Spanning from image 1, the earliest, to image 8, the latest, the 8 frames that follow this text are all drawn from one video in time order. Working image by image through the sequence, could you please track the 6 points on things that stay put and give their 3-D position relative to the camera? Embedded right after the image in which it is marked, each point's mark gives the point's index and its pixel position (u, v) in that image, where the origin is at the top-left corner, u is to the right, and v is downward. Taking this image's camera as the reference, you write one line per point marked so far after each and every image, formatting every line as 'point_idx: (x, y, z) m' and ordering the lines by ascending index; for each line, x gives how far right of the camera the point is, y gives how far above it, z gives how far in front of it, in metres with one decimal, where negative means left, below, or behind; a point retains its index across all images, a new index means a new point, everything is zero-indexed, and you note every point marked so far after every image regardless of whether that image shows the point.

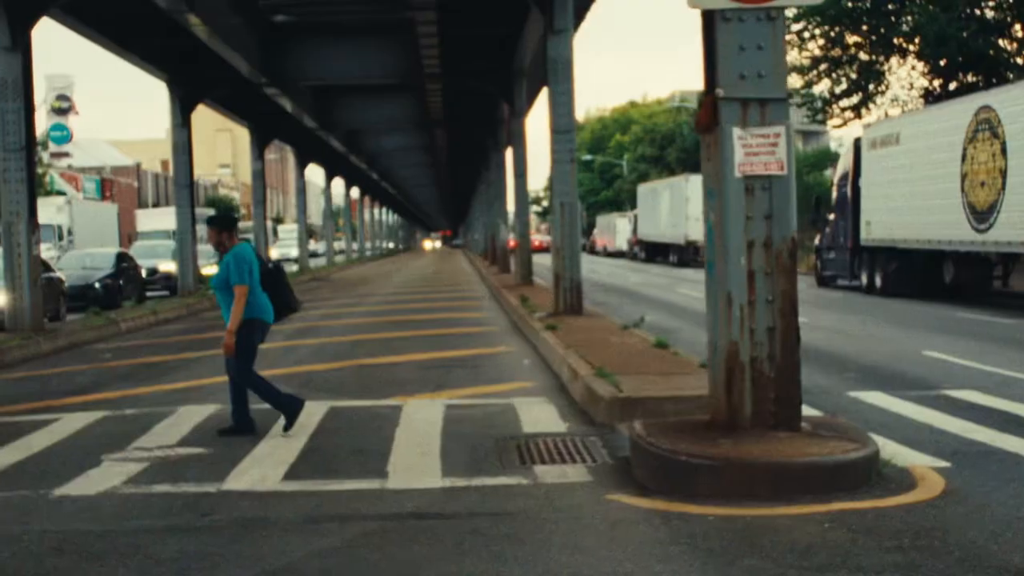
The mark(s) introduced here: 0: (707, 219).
0: (+1.1, +0.4, +8.4) m
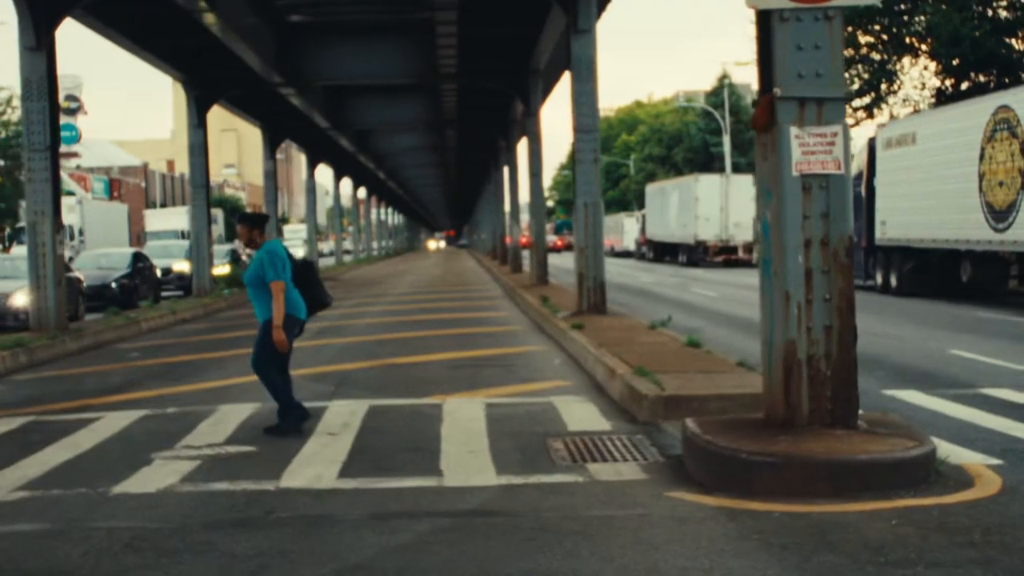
0: (+1.4, +0.4, +8.4) m
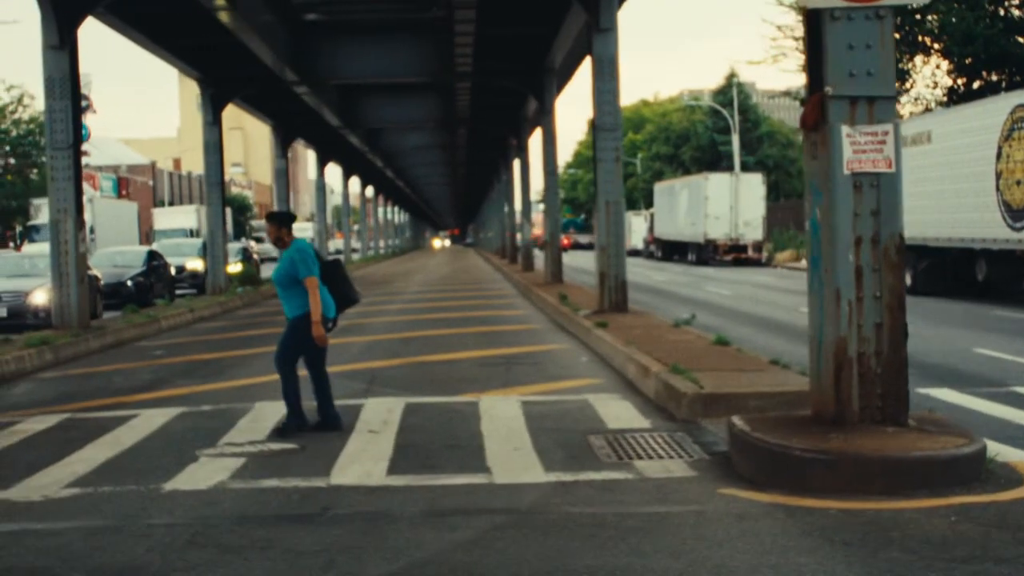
0: (+1.6, +0.4, +8.5) m
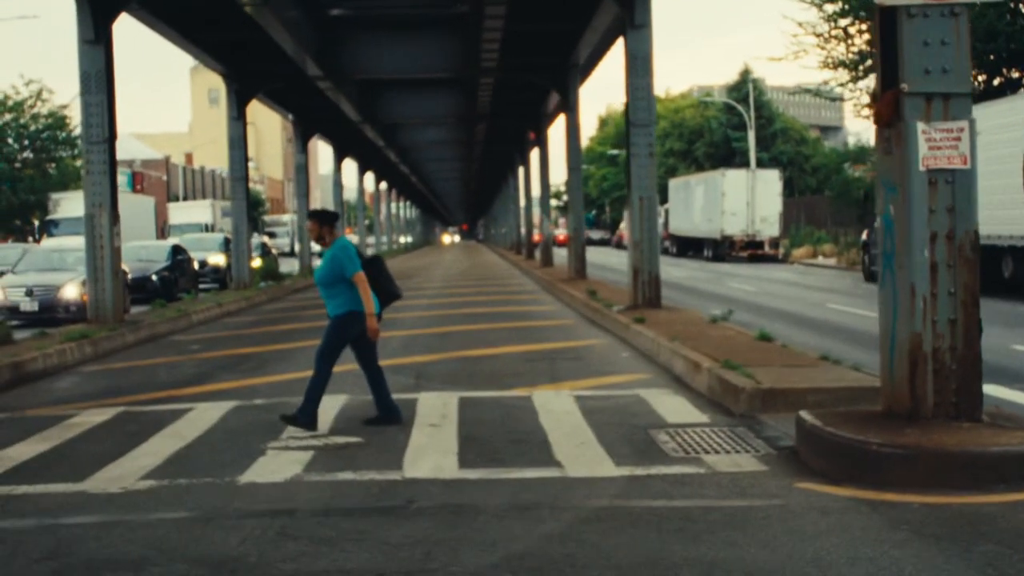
0: (+2.0, +0.4, +8.5) m
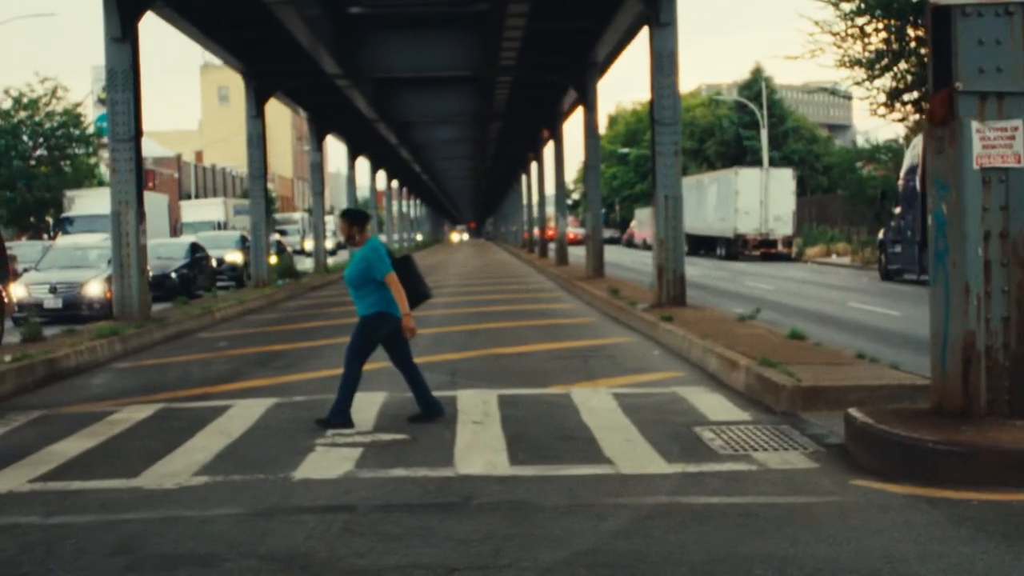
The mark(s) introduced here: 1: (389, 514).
0: (+2.3, +0.4, +8.5) m
1: (-0.6, -1.1, +7.3) m
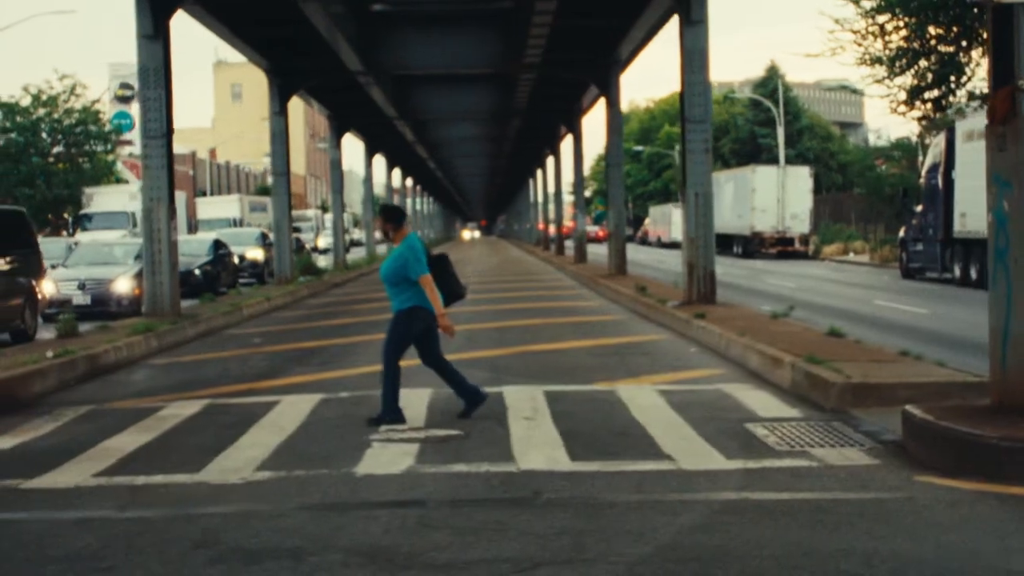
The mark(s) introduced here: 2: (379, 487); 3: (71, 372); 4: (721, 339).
0: (+2.7, +0.4, +8.6) m
1: (-0.2, -1.0, +7.4) m
2: (-0.7, -1.0, +8.1) m
3: (-4.0, -0.8, +14.2) m
4: (+2.0, -0.5, +15.3) m
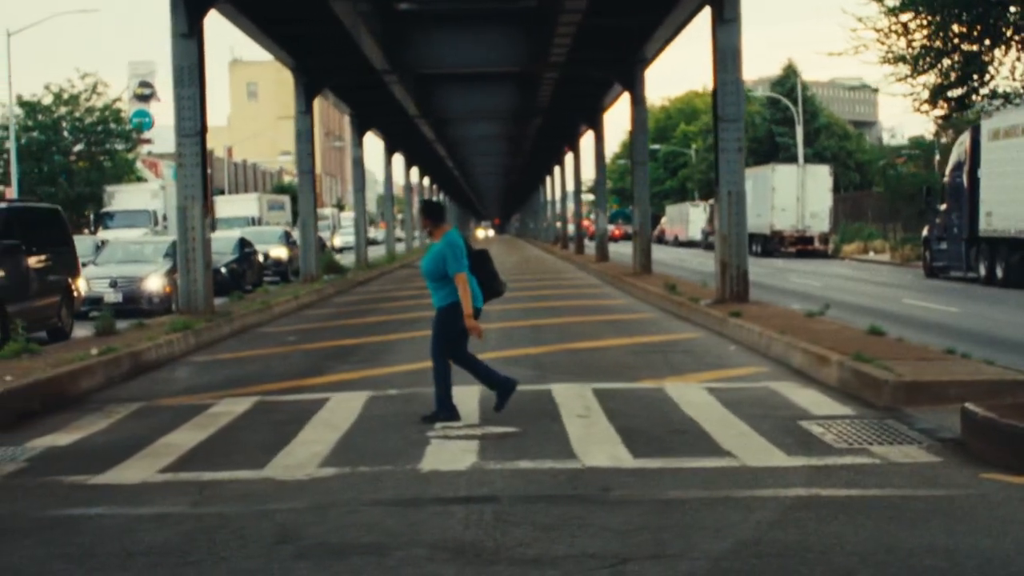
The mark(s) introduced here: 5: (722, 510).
0: (+3.0, +0.4, +8.6) m
1: (+0.1, -1.0, +7.4) m
2: (-0.3, -1.0, +8.1) m
3: (-3.6, -0.7, +14.2) m
4: (+2.4, -0.5, +15.3) m
5: (+1.0, -1.0, +7.2) m
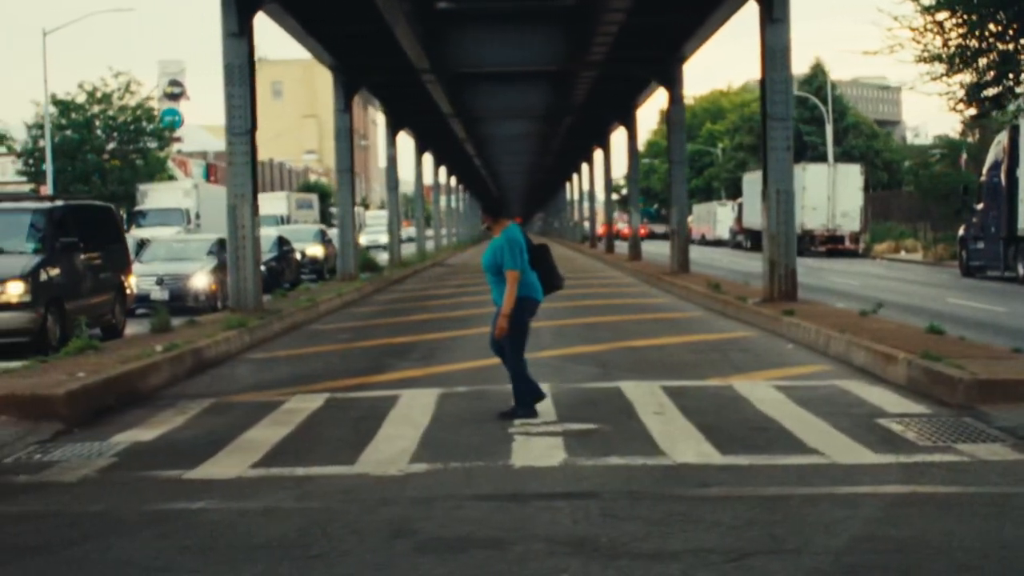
0: (+3.5, +0.5, +8.6) m
1: (+0.6, -1.0, +7.5) m
2: (+0.2, -1.0, +8.2) m
3: (-3.0, -0.7, +14.3) m
4: (+3.0, -0.5, +15.4) m
5: (+1.5, -1.0, +7.3) m
